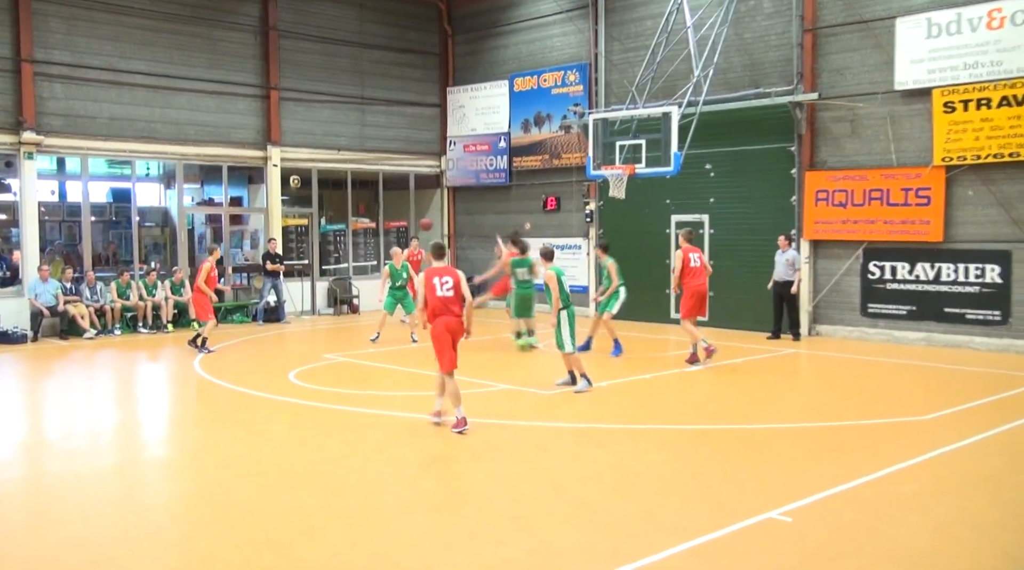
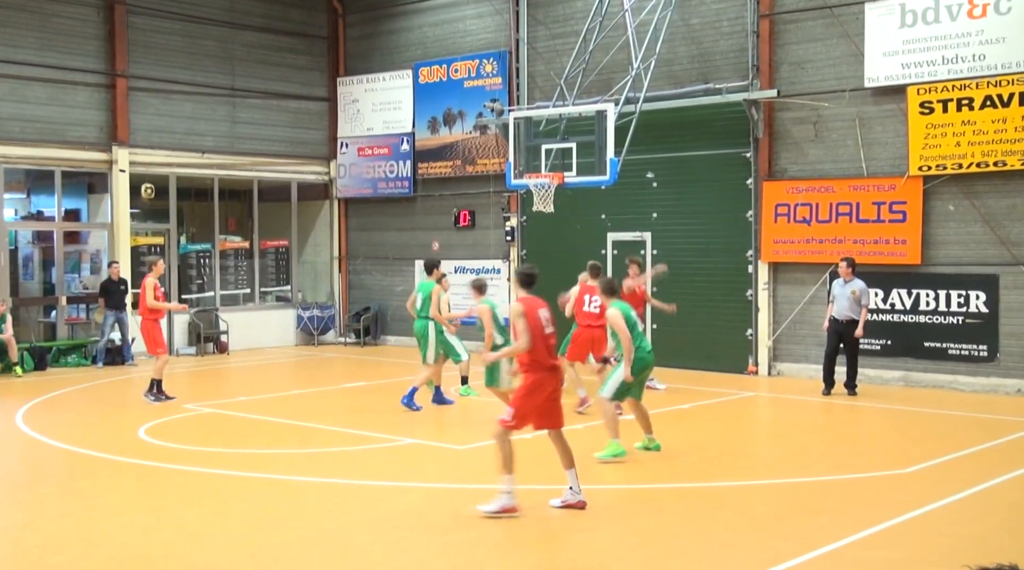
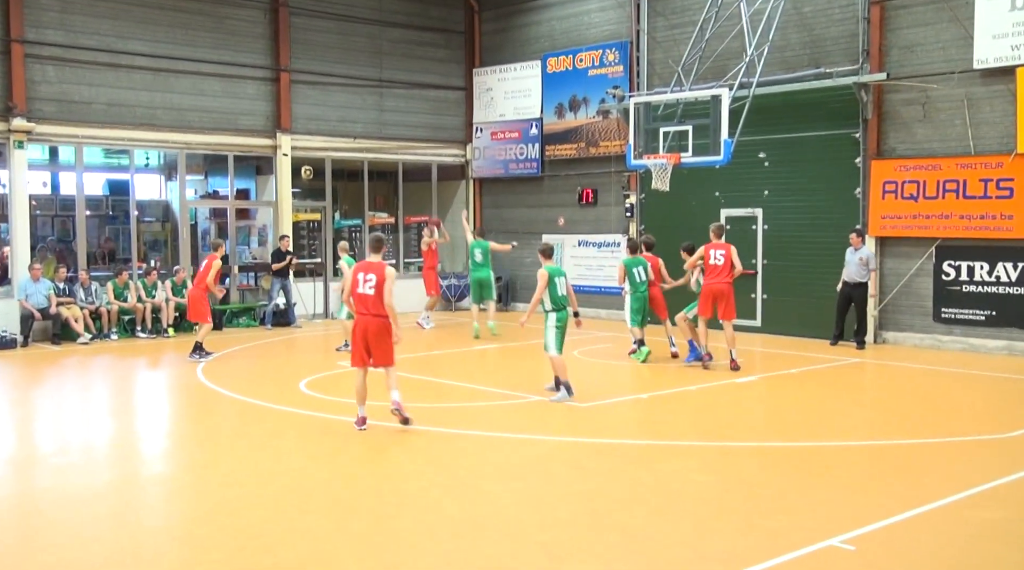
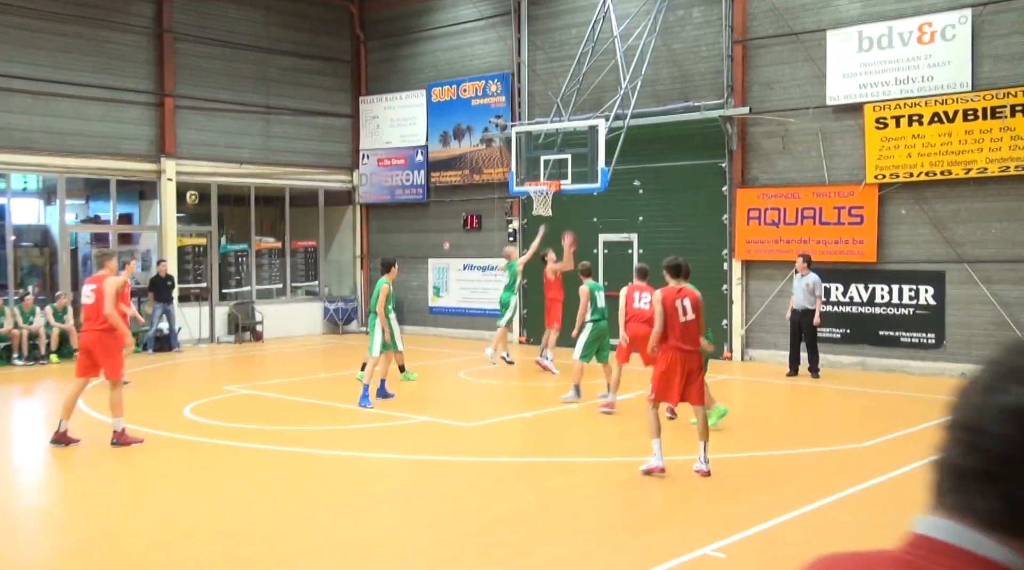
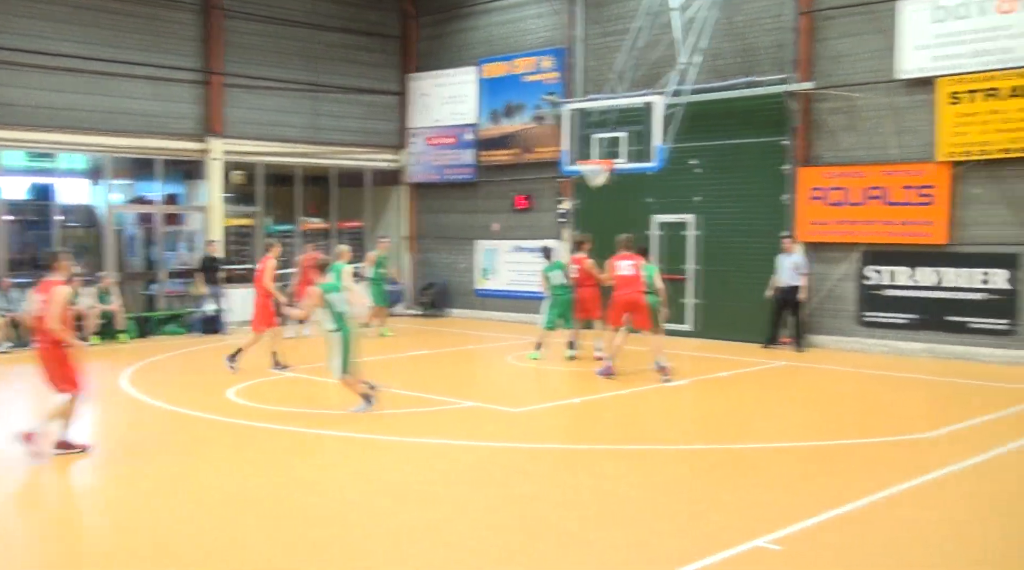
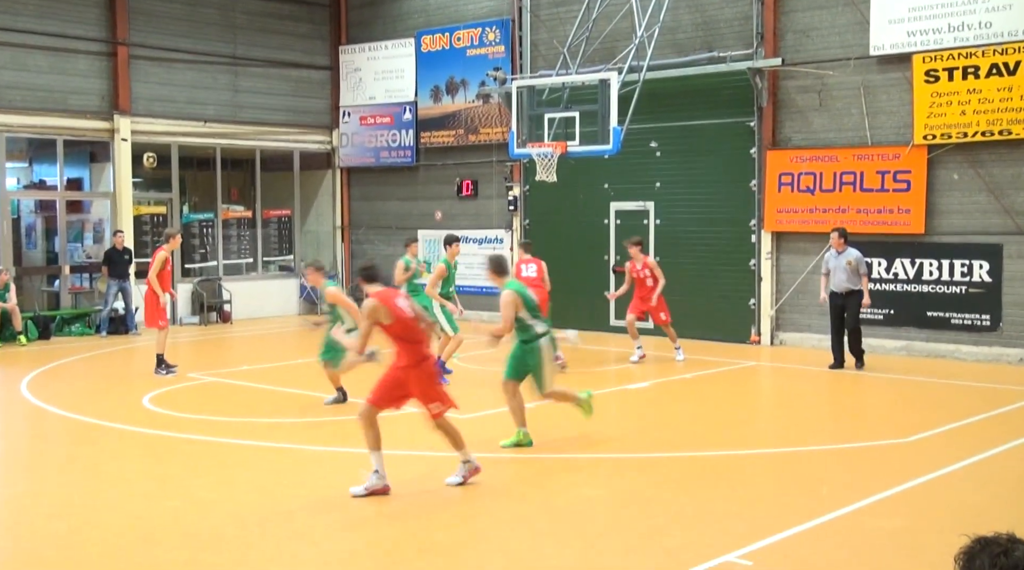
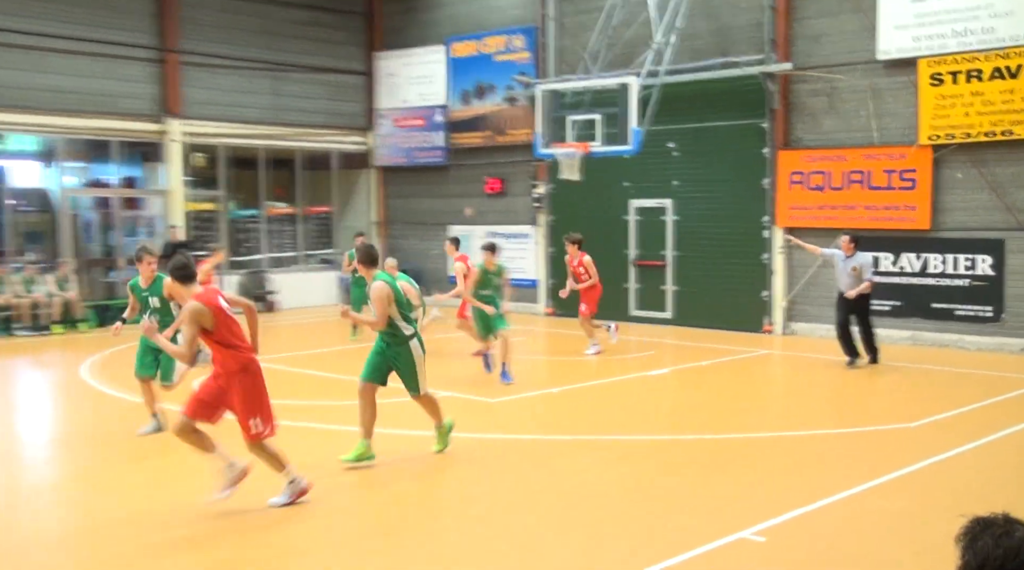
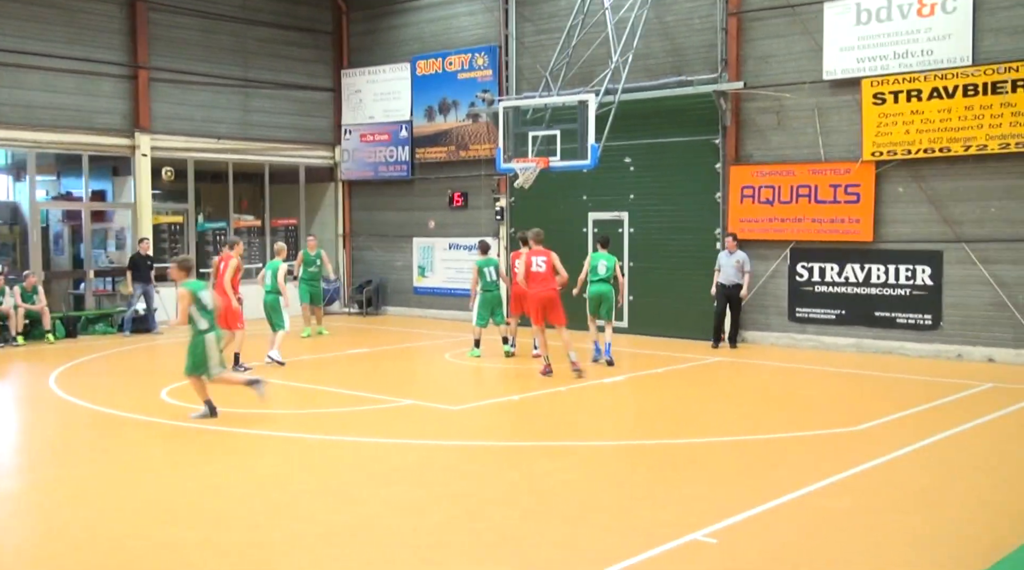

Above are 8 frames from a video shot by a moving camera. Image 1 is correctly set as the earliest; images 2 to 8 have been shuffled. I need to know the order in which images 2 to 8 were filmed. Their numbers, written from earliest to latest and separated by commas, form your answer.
3, 5, 8, 4, 2, 6, 7
